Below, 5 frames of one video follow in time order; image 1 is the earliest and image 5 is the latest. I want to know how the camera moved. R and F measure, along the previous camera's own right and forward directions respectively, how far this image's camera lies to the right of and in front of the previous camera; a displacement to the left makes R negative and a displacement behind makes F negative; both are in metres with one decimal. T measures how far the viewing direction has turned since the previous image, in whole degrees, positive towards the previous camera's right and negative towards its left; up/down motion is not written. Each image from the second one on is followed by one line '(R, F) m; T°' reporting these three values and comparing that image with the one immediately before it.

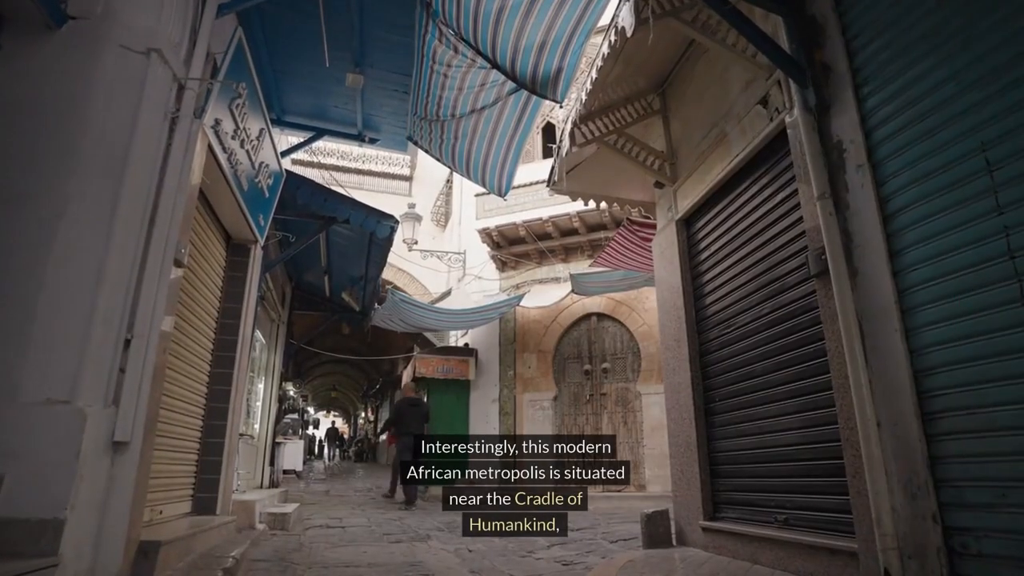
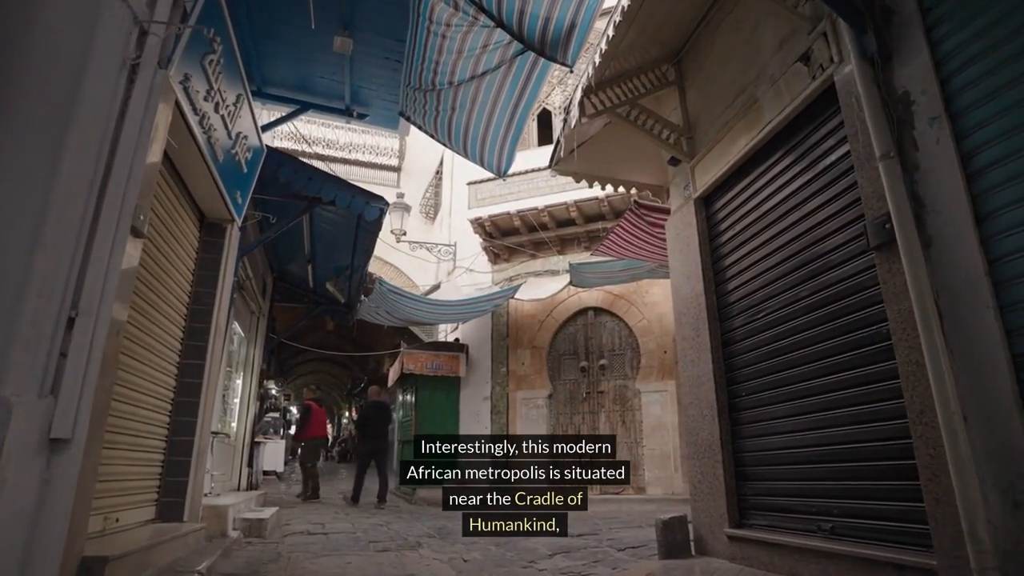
(-0.1, +0.4) m; +1°
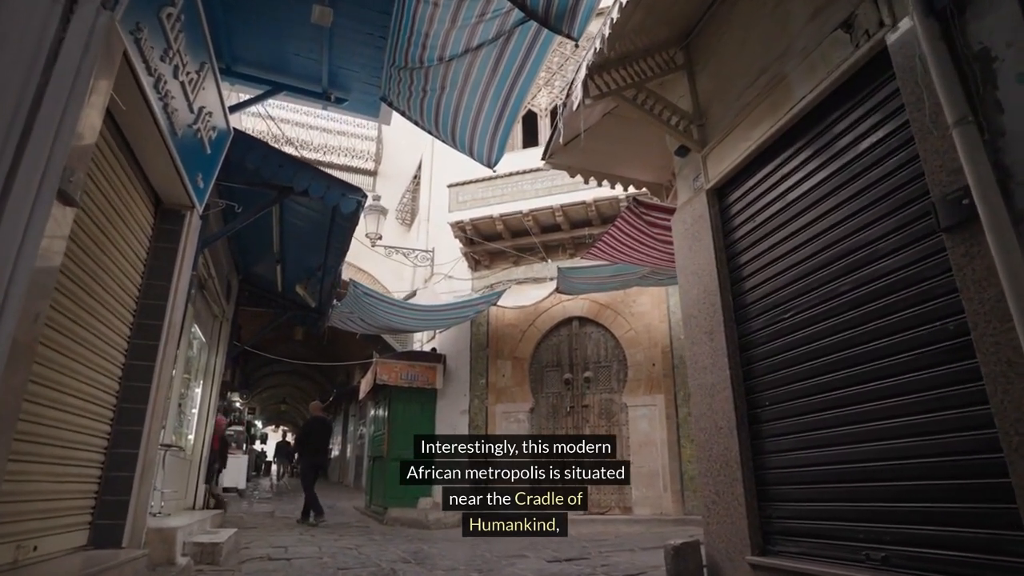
(-0.1, +0.4) m; +3°
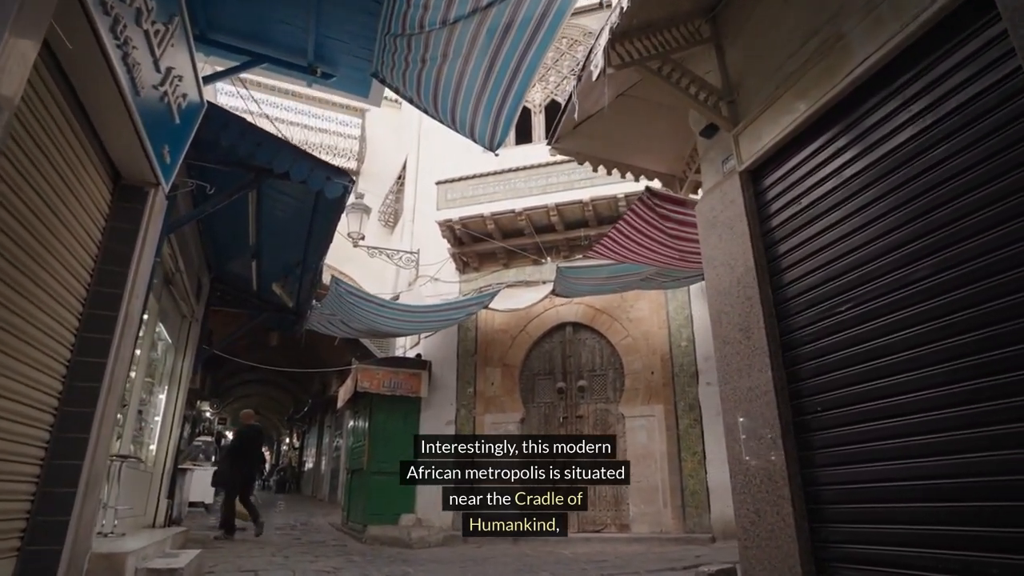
(-0.2, +0.5) m; +2°
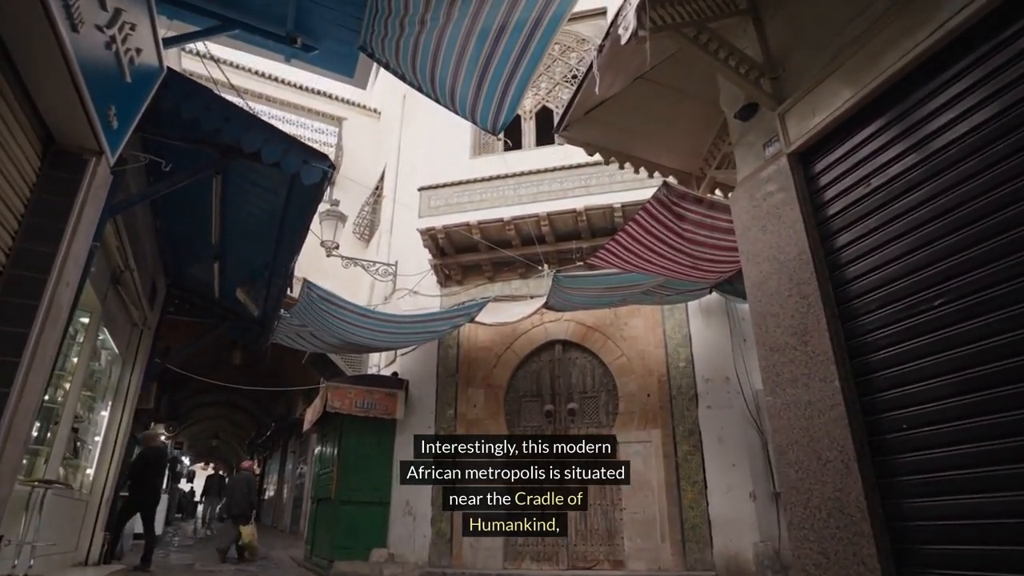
(-0.2, +0.6) m; +3°
